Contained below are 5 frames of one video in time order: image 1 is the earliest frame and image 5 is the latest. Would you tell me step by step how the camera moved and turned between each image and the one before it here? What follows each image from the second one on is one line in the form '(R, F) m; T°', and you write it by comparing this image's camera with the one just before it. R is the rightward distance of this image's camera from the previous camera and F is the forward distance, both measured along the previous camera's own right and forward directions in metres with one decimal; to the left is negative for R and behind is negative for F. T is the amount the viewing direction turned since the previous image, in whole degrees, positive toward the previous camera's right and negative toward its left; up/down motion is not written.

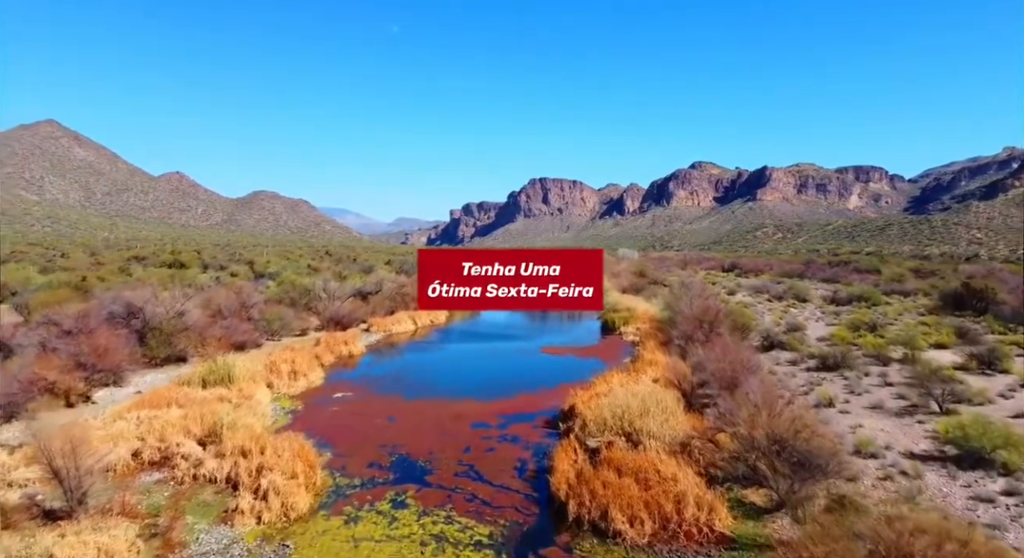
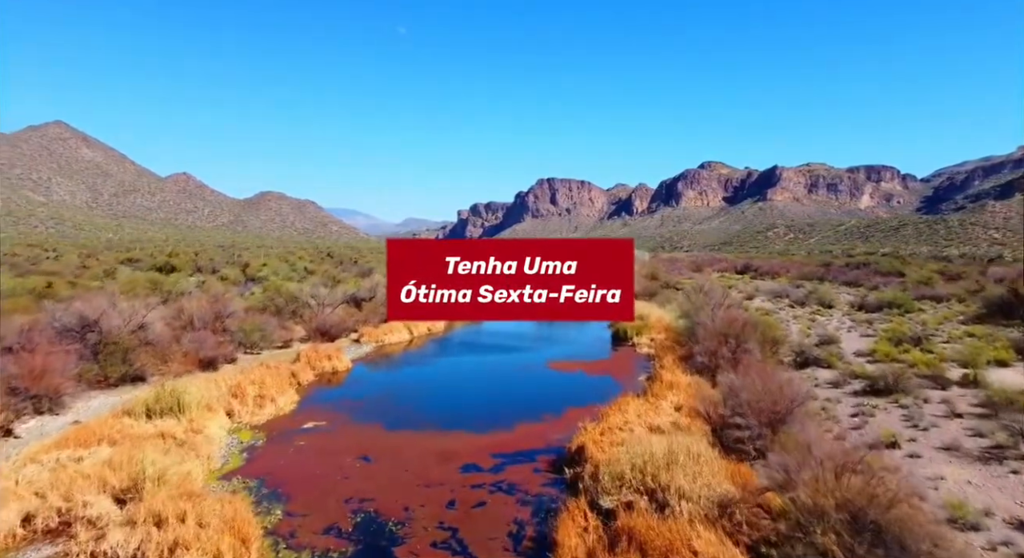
(+0.2, +1.7) m; -1°
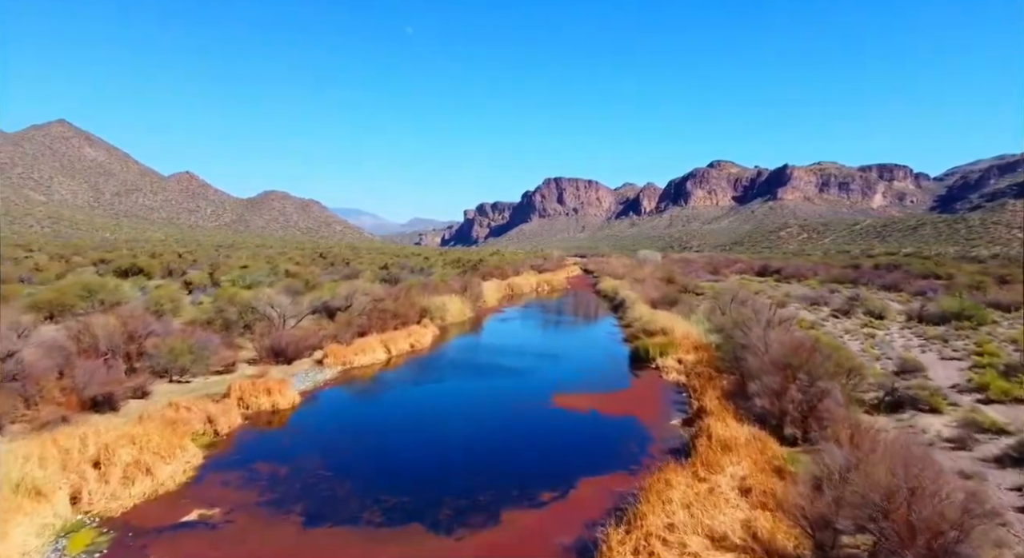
(+0.3, +3.4) m; -1°
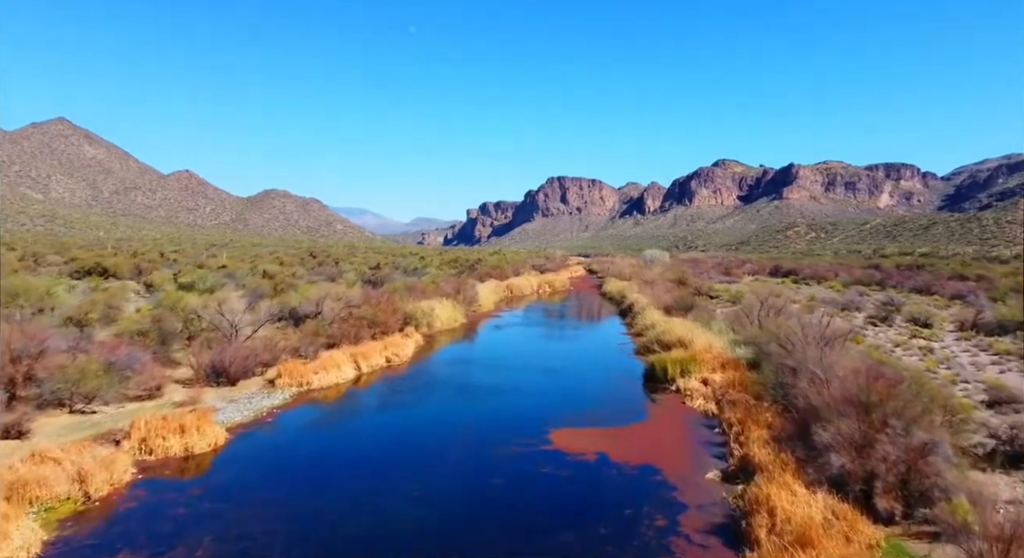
(+0.3, +2.6) m; 0°
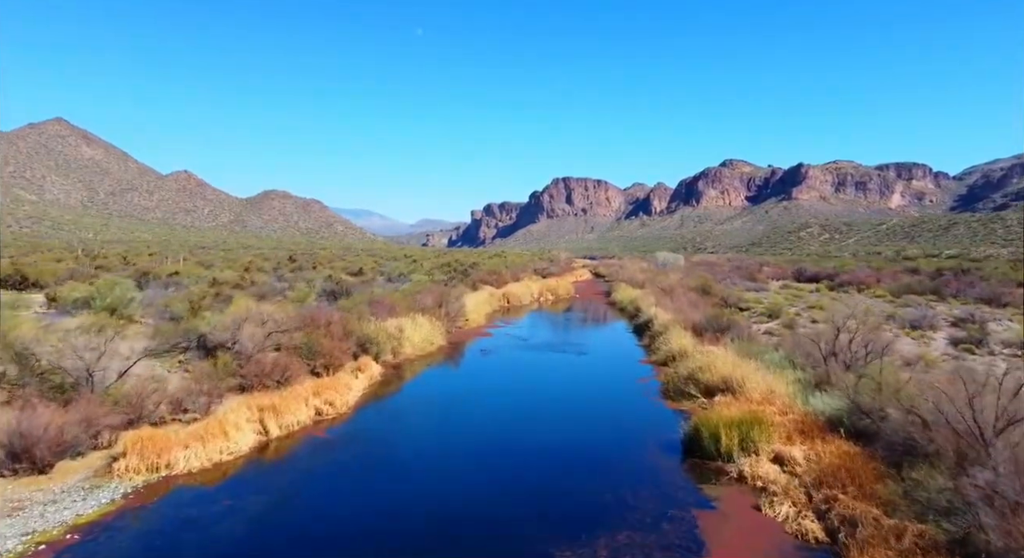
(+0.5, +4.6) m; -1°
